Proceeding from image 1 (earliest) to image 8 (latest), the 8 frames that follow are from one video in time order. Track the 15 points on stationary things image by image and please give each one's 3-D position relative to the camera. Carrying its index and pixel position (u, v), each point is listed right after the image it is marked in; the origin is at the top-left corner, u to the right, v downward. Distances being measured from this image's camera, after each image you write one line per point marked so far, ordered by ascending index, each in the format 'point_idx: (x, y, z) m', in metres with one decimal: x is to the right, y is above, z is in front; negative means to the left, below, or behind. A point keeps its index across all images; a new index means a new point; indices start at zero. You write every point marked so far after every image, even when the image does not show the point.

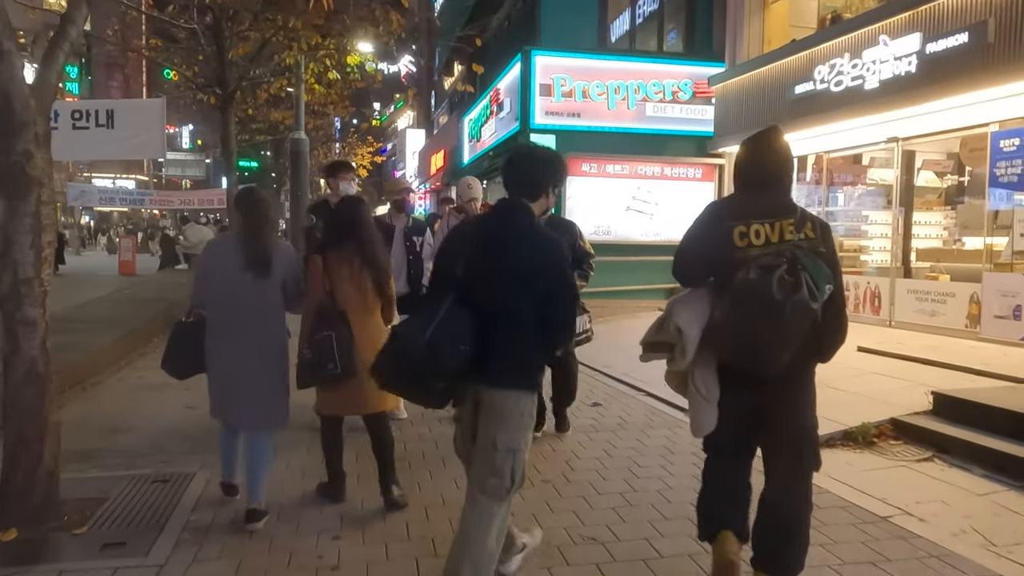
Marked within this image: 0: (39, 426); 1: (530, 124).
0: (-2.7, -0.8, +4.5) m
1: (+0.3, +3.0, +14.3) m
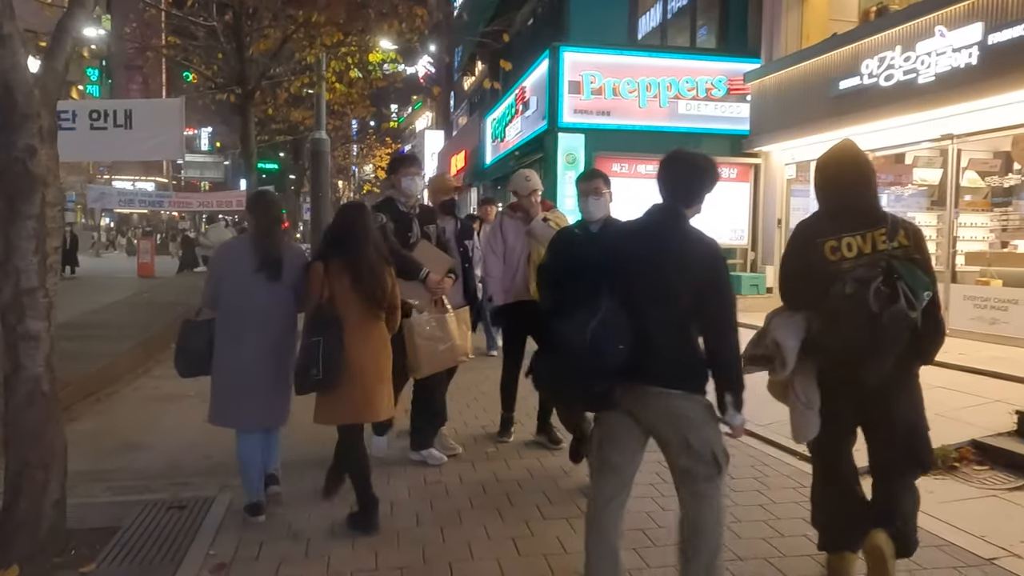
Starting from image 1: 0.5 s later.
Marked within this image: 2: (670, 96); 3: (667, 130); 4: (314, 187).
0: (-2.4, -0.8, +4.0) m
1: (+0.8, +2.9, +13.8) m
2: (+2.9, +3.5, +14.1) m
3: (+2.8, +2.9, +14.2) m
4: (-4.0, +2.0, +15.6) m
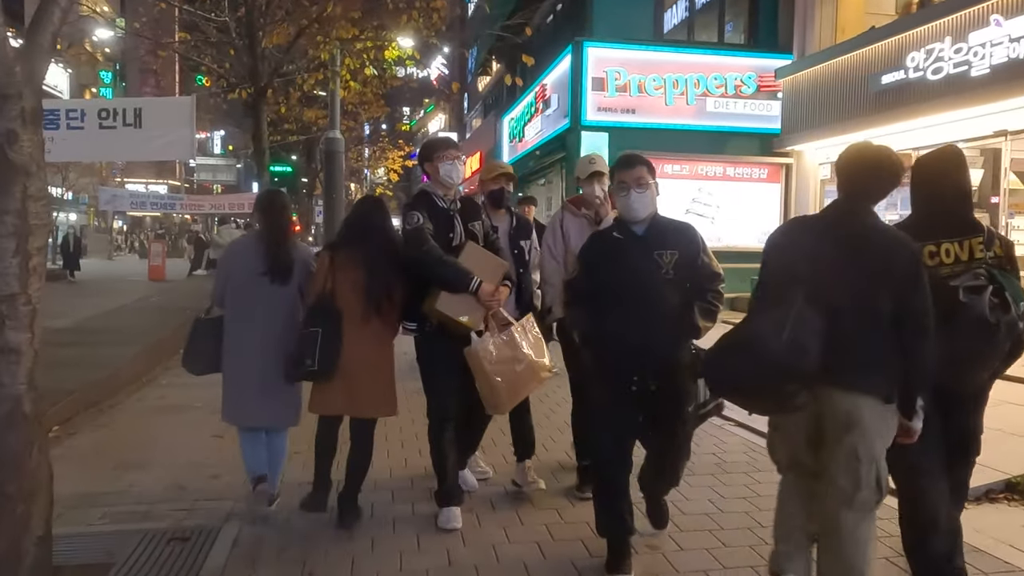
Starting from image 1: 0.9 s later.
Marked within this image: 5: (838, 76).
0: (-2.2, -0.9, +3.5) m
1: (+1.2, +2.9, +13.3) m
2: (+3.2, +3.4, +13.6) m
3: (+3.2, +2.8, +13.6) m
4: (-3.6, +2.0, +15.1) m
5: (+4.9, +3.2, +11.9) m
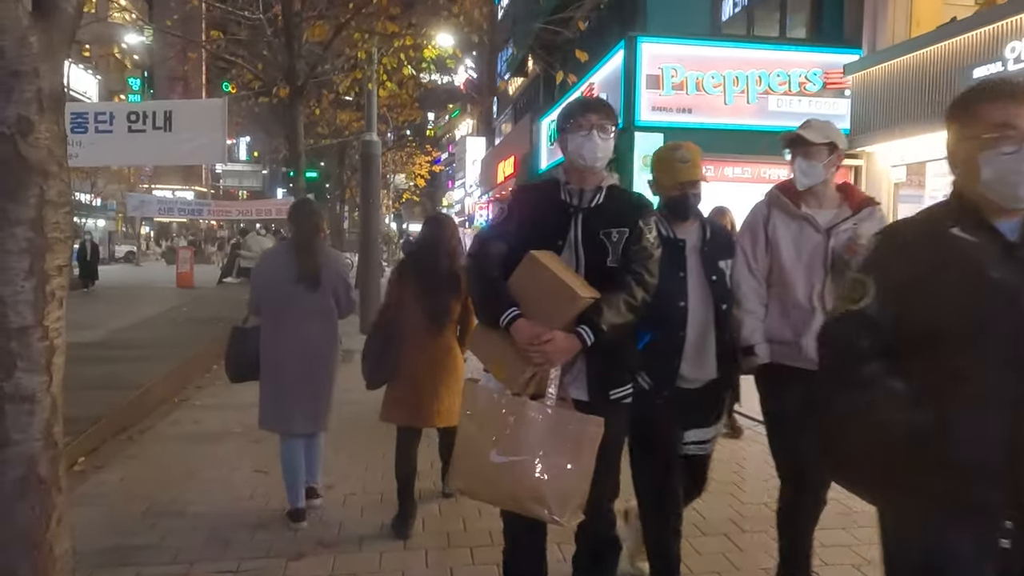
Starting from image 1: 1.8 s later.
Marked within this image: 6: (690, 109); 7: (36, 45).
0: (-1.7, -1.0, +2.8) m
1: (+2.0, +2.7, +12.5) m
2: (+4.0, +3.2, +12.7) m
3: (+4.0, +2.6, +12.8) m
4: (-2.8, +1.8, +14.5) m
5: (+5.7, +3.1, +11.0) m
6: (+2.9, +2.9, +12.6) m
7: (-1.7, +0.9, +2.7) m
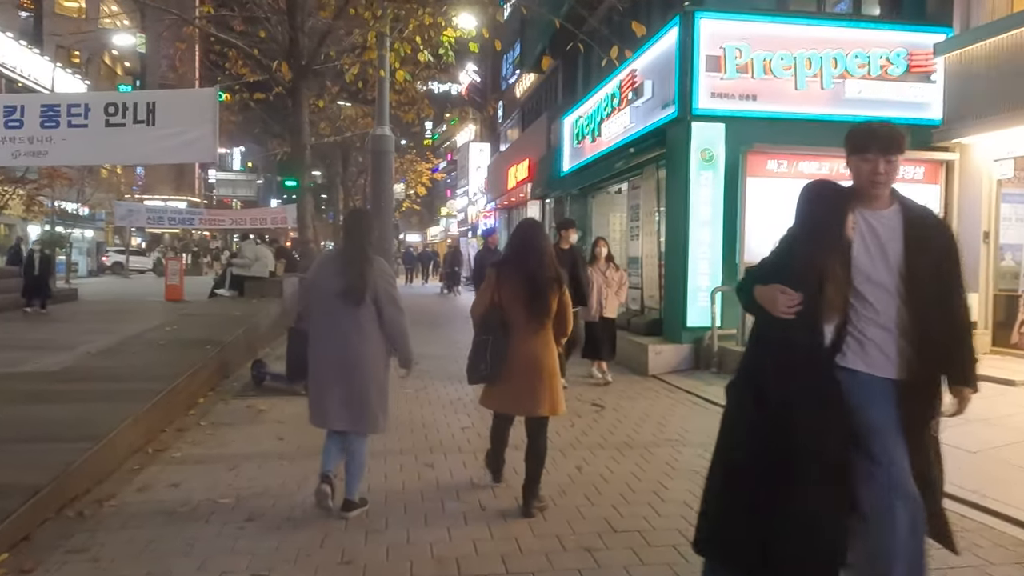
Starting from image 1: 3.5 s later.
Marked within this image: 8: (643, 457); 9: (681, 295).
0: (-1.1, -1.1, +1.0) m
1: (+2.5, +2.5, +10.7) m
2: (+4.6, +3.0, +11.0) m
3: (+4.5, +2.4, +11.0) m
4: (-2.2, +1.5, +12.7) m
5: (+6.2, +2.9, +9.3) m
6: (+3.4, +2.7, +10.8) m
7: (-1.1, +0.8, +0.9) m
8: (+1.1, -1.4, +6.5) m
9: (+2.4, -0.1, +10.8) m
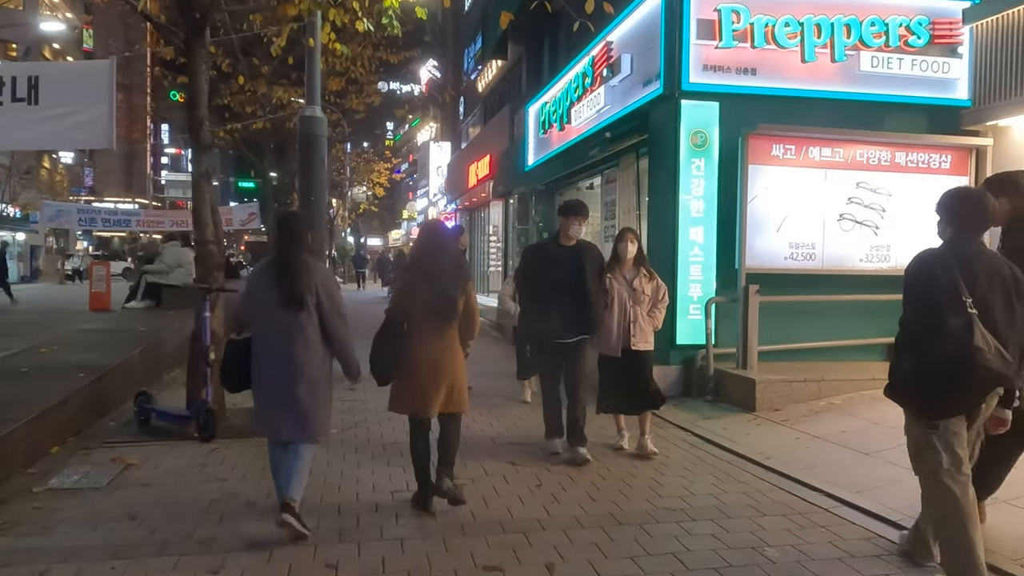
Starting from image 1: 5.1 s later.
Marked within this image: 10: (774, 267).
0: (-1.2, -1.1, -1.0) m
1: (+1.9, +2.3, +9.0) m
2: (+4.0, +2.9, +9.3) m
3: (+4.0, +2.3, +9.3) m
4: (-2.9, +1.4, +10.7) m
5: (+5.7, +2.8, +7.6) m
6: (+2.9, +2.6, +9.1) m
7: (-1.2, +0.7, -1.0) m
8: (+0.8, -1.5, +4.6) m
9: (+1.8, -0.2, +9.0) m
10: (+3.0, +0.2, +8.8) m
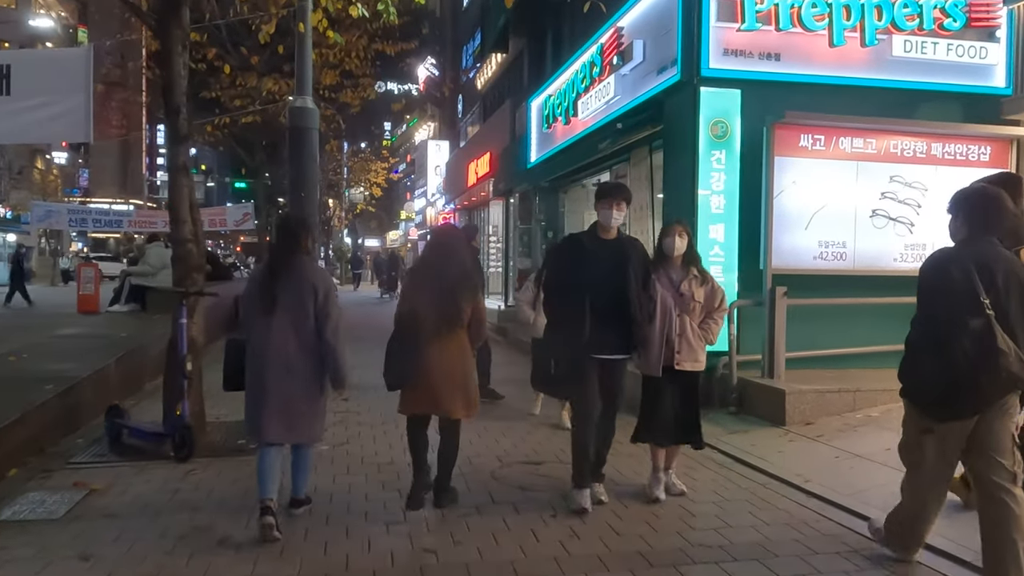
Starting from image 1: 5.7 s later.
0: (-1.1, -1.2, -1.7) m
1: (+2.0, +2.3, +8.3) m
2: (+4.1, +2.9, +8.6) m
3: (+4.0, +2.3, +8.7) m
4: (-2.8, +1.3, +10.0) m
5: (+5.8, +2.8, +7.0) m
6: (+2.9, +2.6, +8.4) m
7: (-1.1, +0.7, -1.7) m
8: (+0.8, -1.5, +4.0) m
9: (+1.9, -0.2, +8.4) m
10: (+3.0, +0.2, +8.1) m
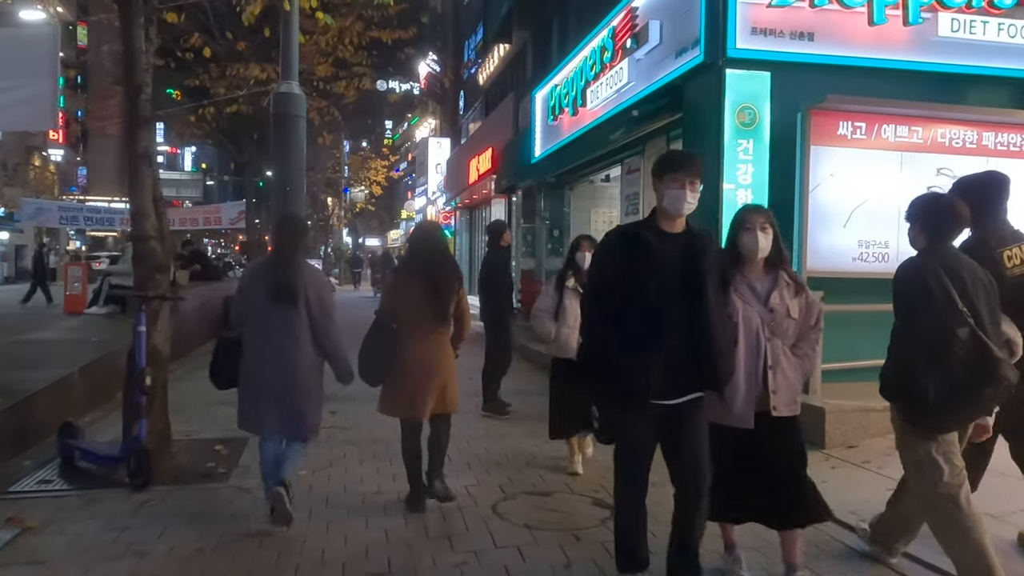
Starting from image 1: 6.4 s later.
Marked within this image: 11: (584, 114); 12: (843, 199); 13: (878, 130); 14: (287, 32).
0: (-1.1, -1.2, -2.5) m
1: (+2.1, +2.3, +7.5) m
2: (+4.1, +2.8, +7.8) m
3: (+4.1, +2.2, +7.8) m
4: (-2.8, +1.3, +9.2) m
5: (+5.9, +2.7, +6.1) m
6: (+3.0, +2.5, +7.6) m
7: (-1.0, +0.6, -2.5) m
8: (+0.9, -1.6, +3.1) m
9: (+1.9, -0.3, +7.5) m
10: (+3.1, +0.2, +7.3) m
11: (+1.0, +2.5, +11.3) m
12: (+3.1, +0.8, +7.3) m
13: (+3.4, +1.5, +7.4) m
14: (-2.8, +3.1, +9.6) m
